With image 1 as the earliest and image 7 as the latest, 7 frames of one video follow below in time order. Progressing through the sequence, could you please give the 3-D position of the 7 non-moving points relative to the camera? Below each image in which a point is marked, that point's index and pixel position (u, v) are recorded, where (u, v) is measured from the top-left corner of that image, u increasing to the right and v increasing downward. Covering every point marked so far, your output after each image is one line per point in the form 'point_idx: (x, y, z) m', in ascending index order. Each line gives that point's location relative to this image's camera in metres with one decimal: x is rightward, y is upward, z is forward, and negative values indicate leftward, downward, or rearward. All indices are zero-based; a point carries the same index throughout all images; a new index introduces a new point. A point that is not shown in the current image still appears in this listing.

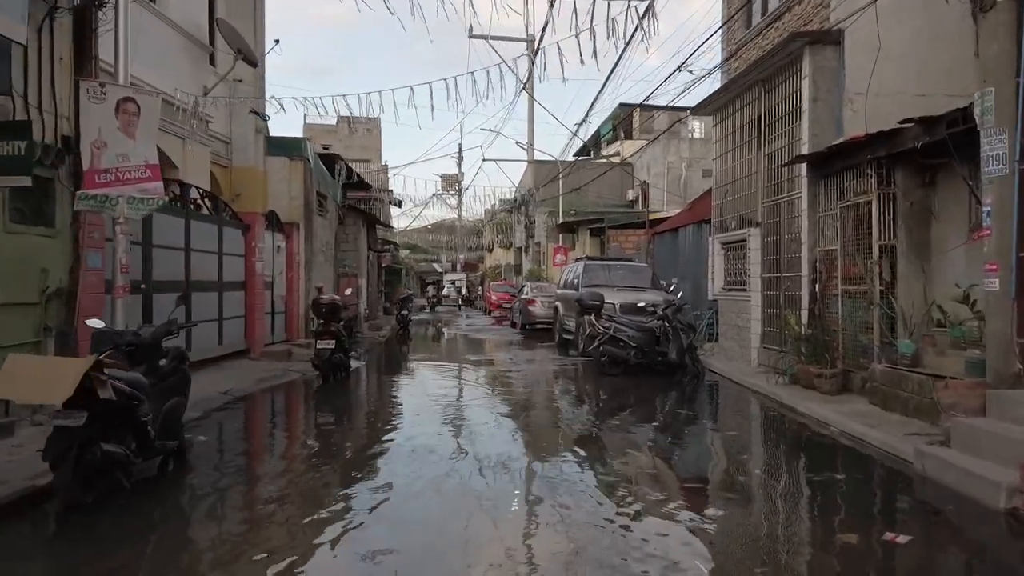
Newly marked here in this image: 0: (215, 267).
0: (-4.3, +0.3, +11.1) m
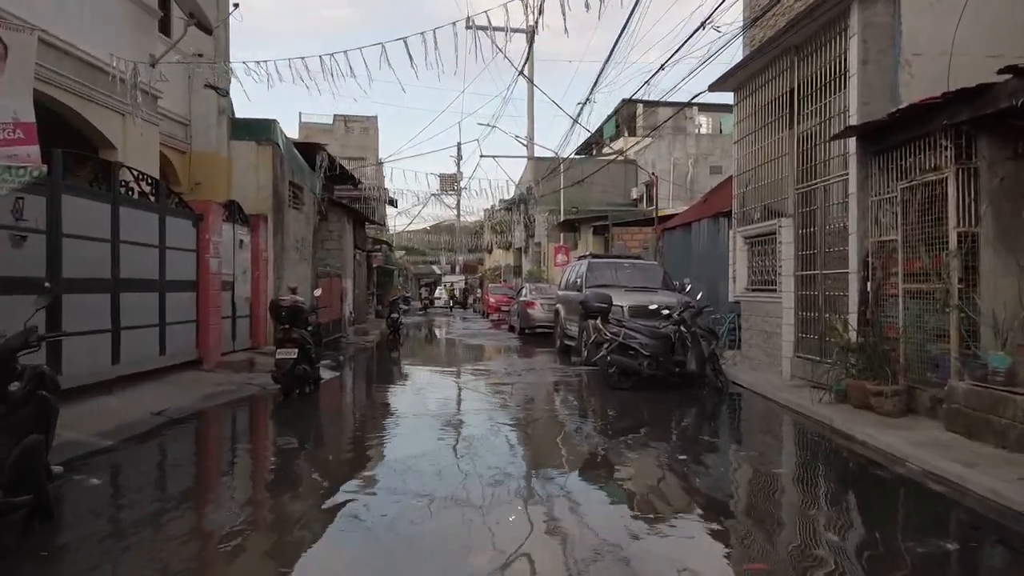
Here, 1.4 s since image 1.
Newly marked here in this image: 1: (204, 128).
0: (-4.4, +0.3, +9.5) m
1: (-5.1, +2.7, +12.7) m
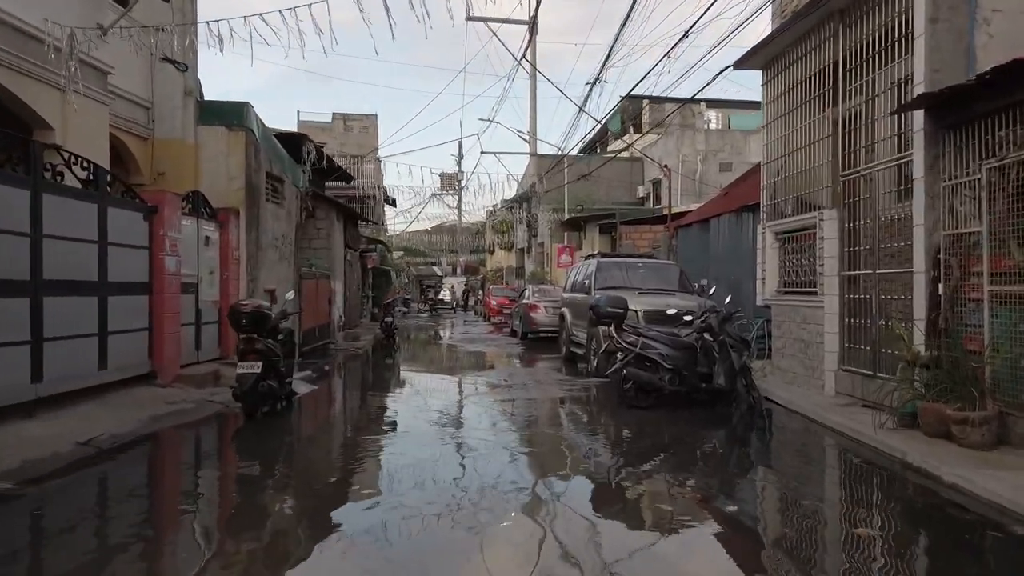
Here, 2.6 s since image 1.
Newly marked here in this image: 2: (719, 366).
0: (-4.4, +0.3, +8.1) m
1: (-5.1, +2.6, +11.4) m
2: (+2.5, -0.9, +9.1) m
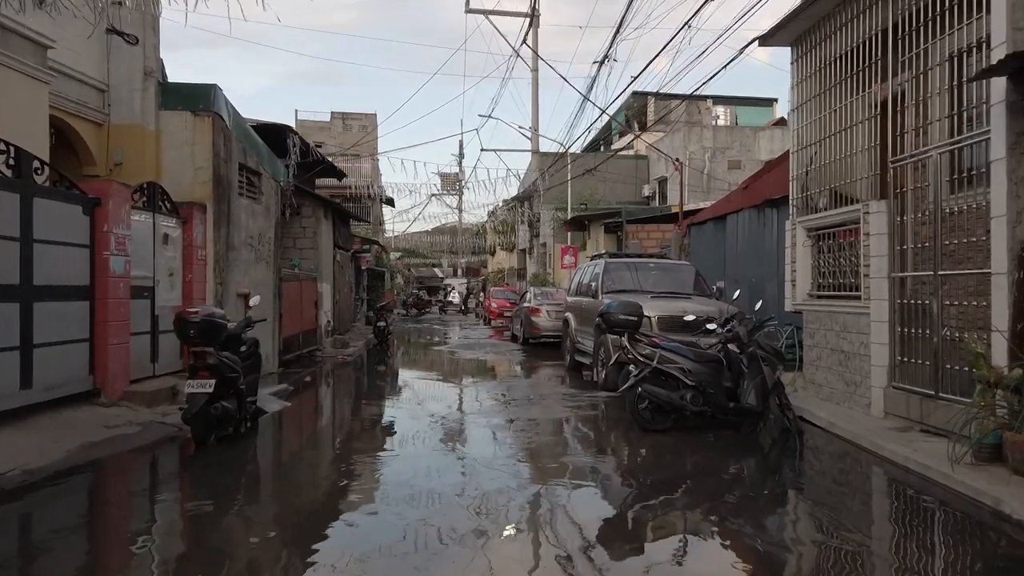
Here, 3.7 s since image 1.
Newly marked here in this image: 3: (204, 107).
0: (-4.5, +0.2, +6.9) m
1: (-5.1, +2.6, +10.2) m
2: (+2.4, -1.0, +7.8) m
3: (-4.2, +2.5, +10.4) m
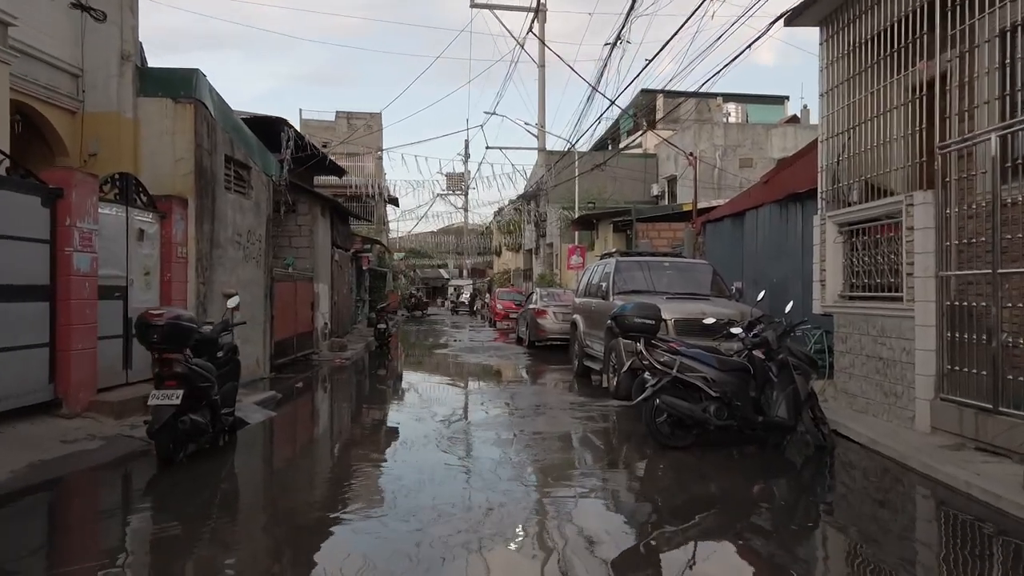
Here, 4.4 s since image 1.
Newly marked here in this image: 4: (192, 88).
0: (-4.4, +0.2, +6.2) m
1: (-5.1, +2.6, +9.5) m
2: (+2.5, -1.0, +7.0) m
3: (-4.1, +2.5, +9.6) m
4: (-4.0, +2.5, +9.6) m
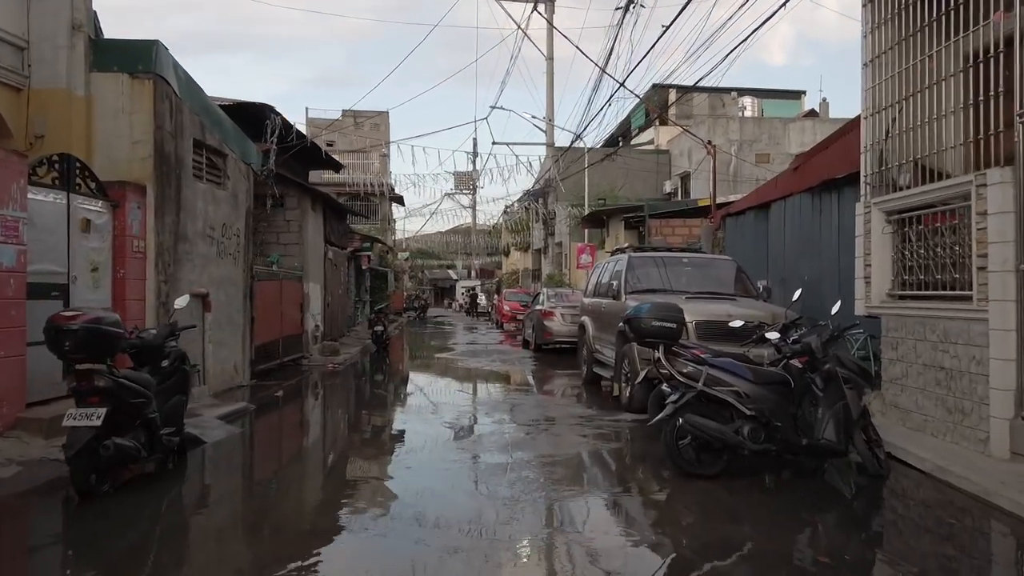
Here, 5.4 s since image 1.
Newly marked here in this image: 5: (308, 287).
0: (-4.5, +0.3, +5.2) m
1: (-5.1, +2.6, +8.4) m
2: (+2.4, -0.9, +5.9) m
3: (-4.1, +2.5, +8.6) m
4: (-4.0, +2.5, +8.6) m
5: (-4.1, 0.0, +15.3) m
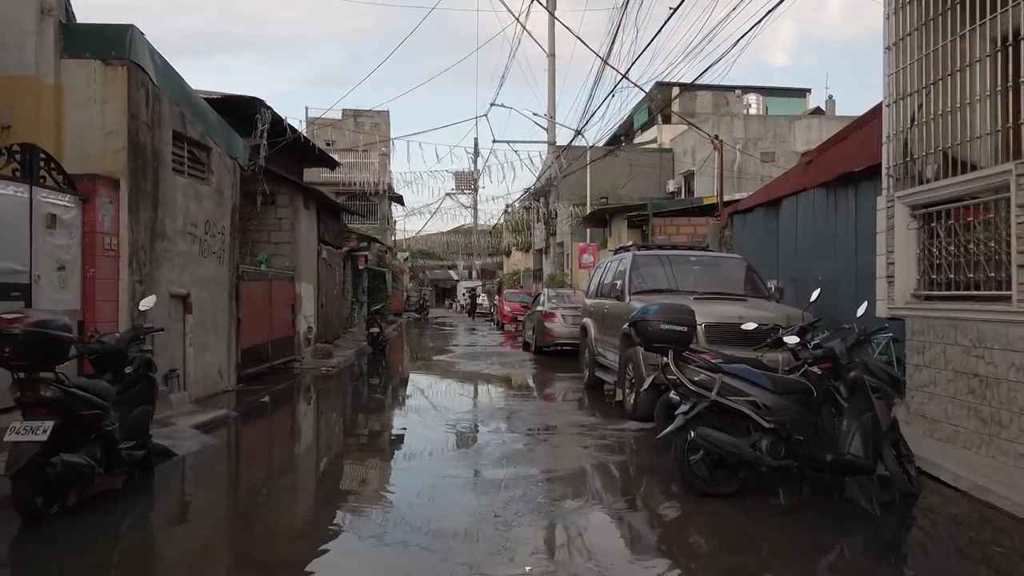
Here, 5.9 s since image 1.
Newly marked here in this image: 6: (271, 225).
0: (-4.5, +0.3, +4.6) m
1: (-5.1, +2.6, +7.9) m
2: (+2.4, -0.9, +5.4) m
3: (-4.2, +2.5, +8.1) m
4: (-4.1, +2.5, +8.0) m
5: (-4.1, 0.0, +14.8) m
6: (-4.6, +1.2, +14.6) m
